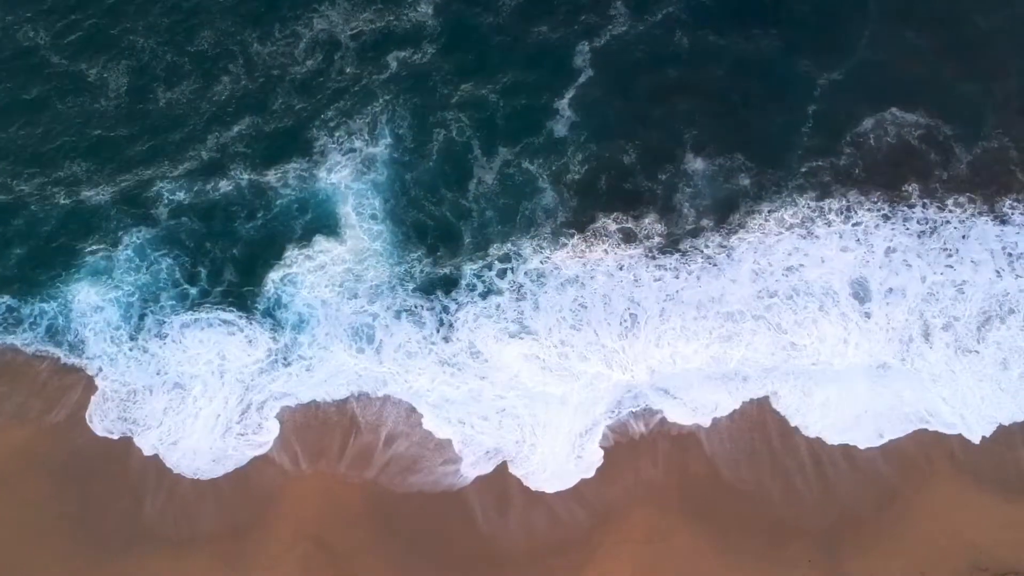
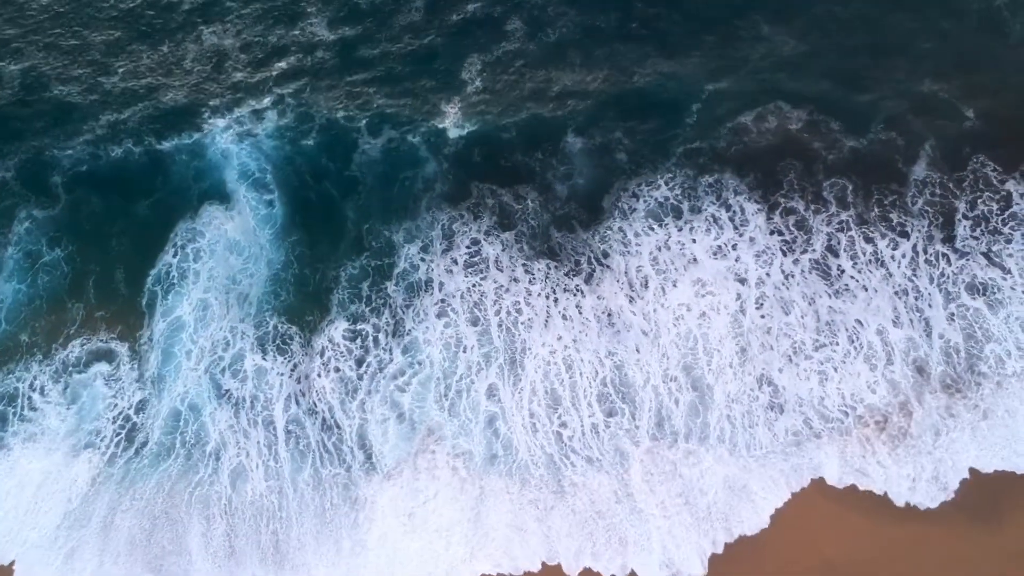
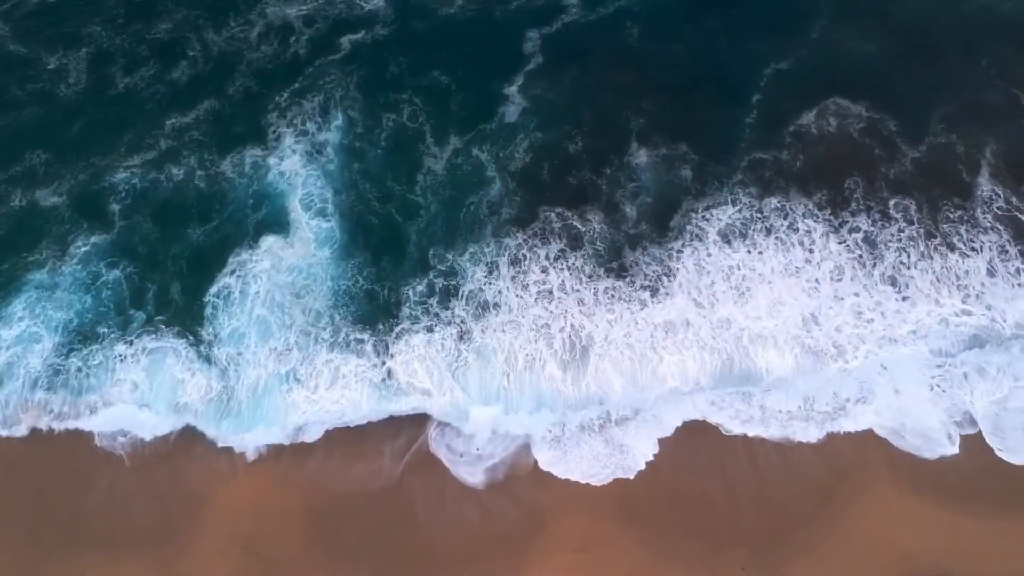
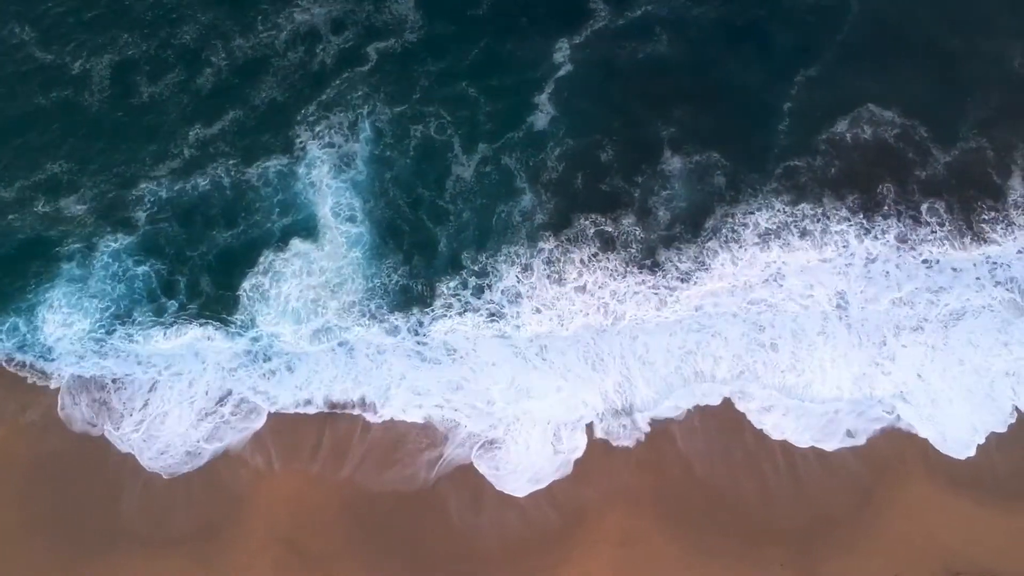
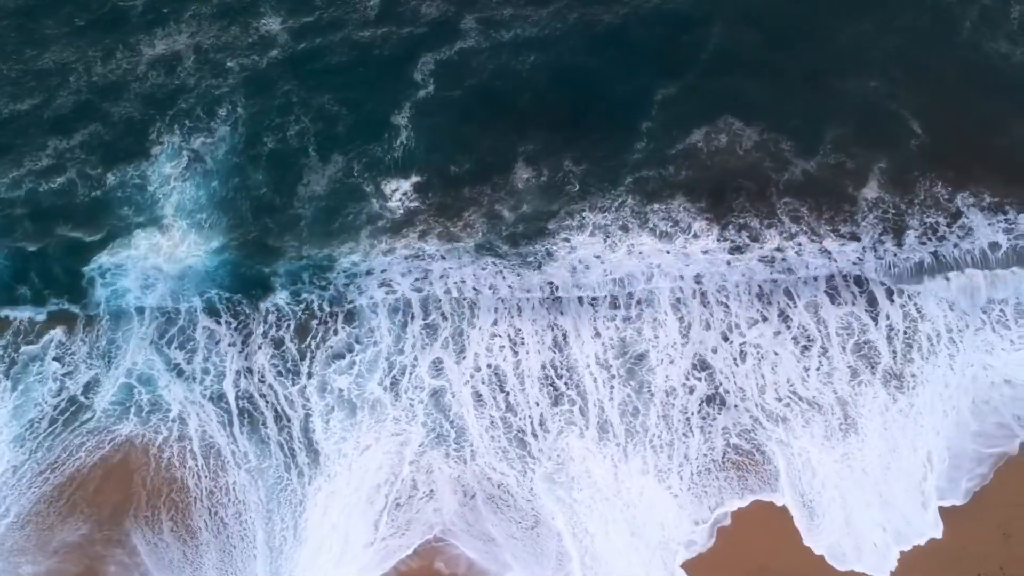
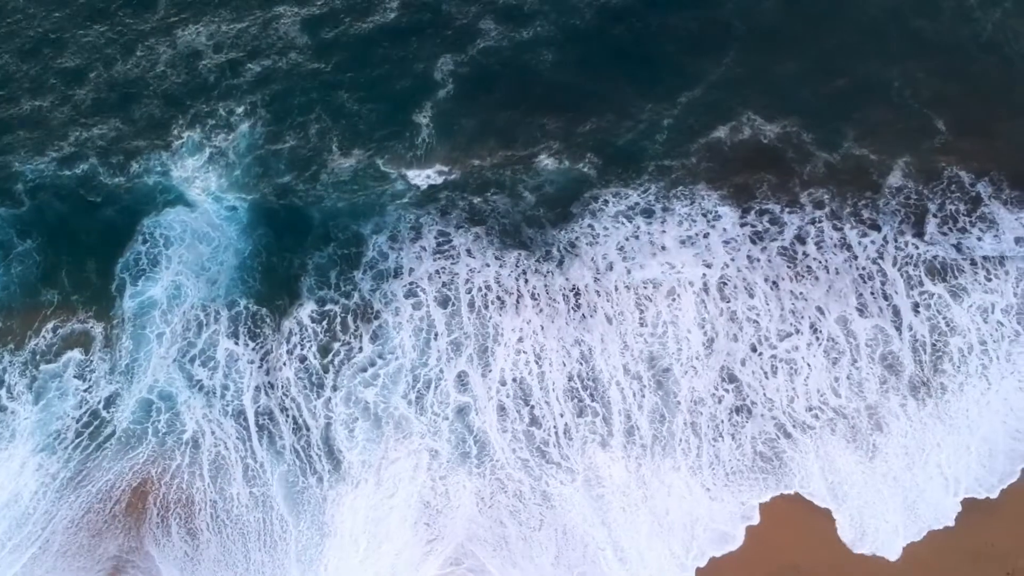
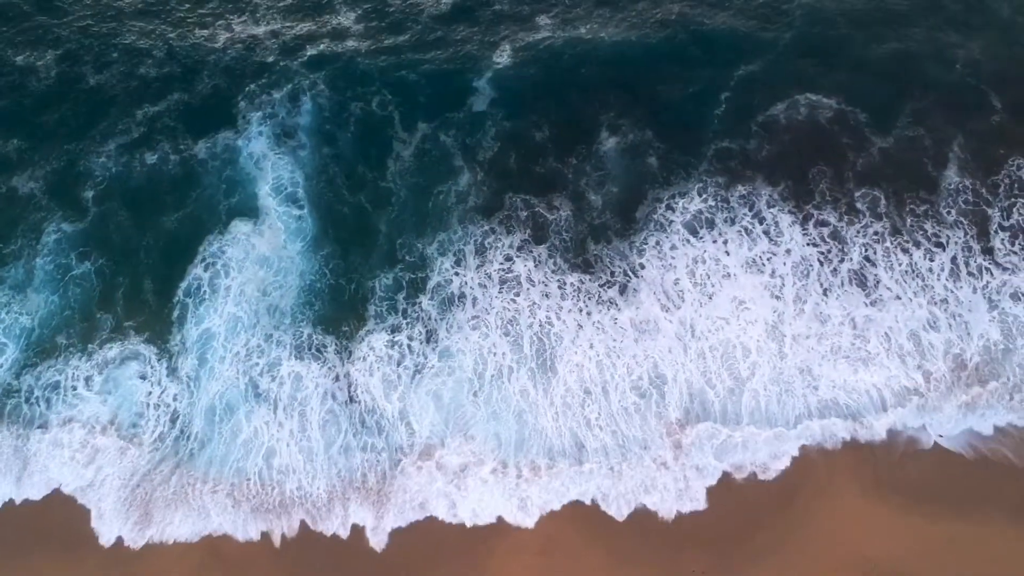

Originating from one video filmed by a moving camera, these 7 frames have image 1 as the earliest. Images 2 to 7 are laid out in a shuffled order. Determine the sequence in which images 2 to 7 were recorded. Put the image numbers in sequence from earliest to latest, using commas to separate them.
4, 3, 7, 2, 6, 5
